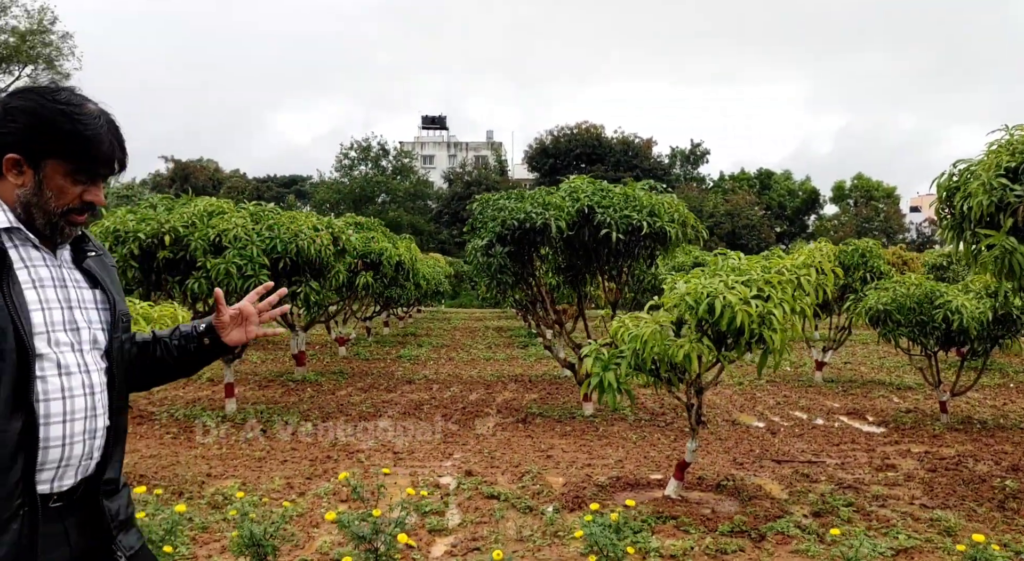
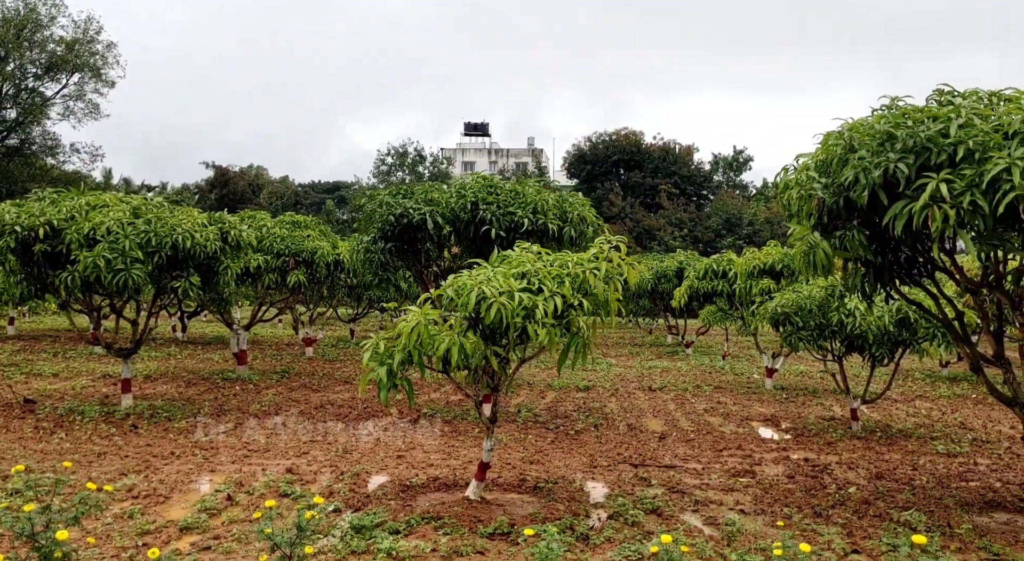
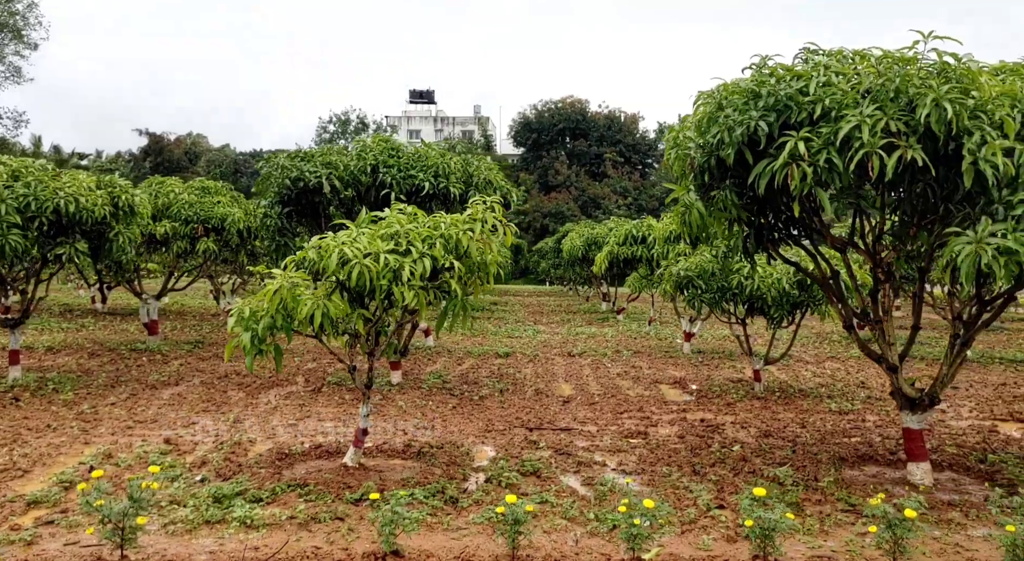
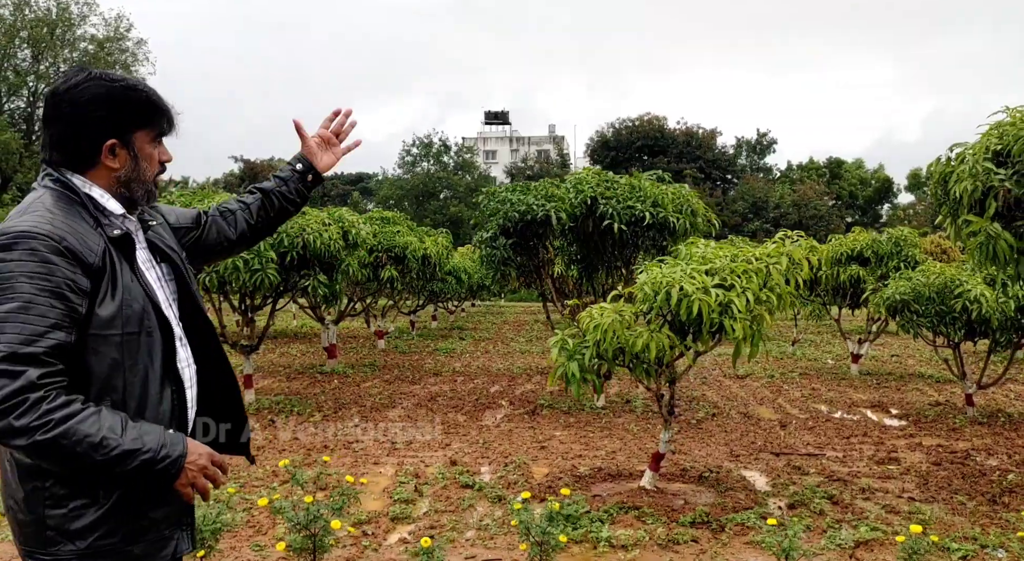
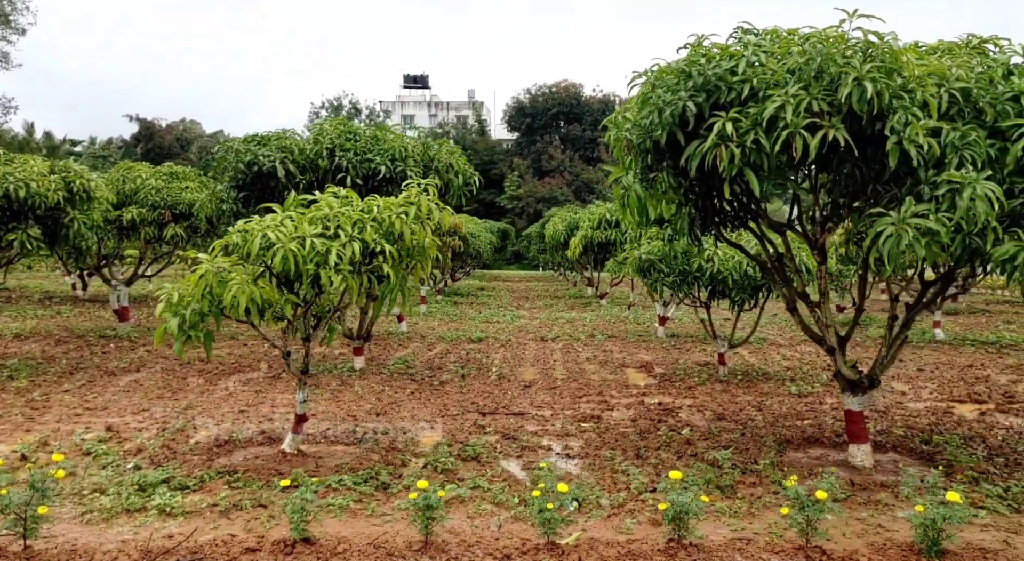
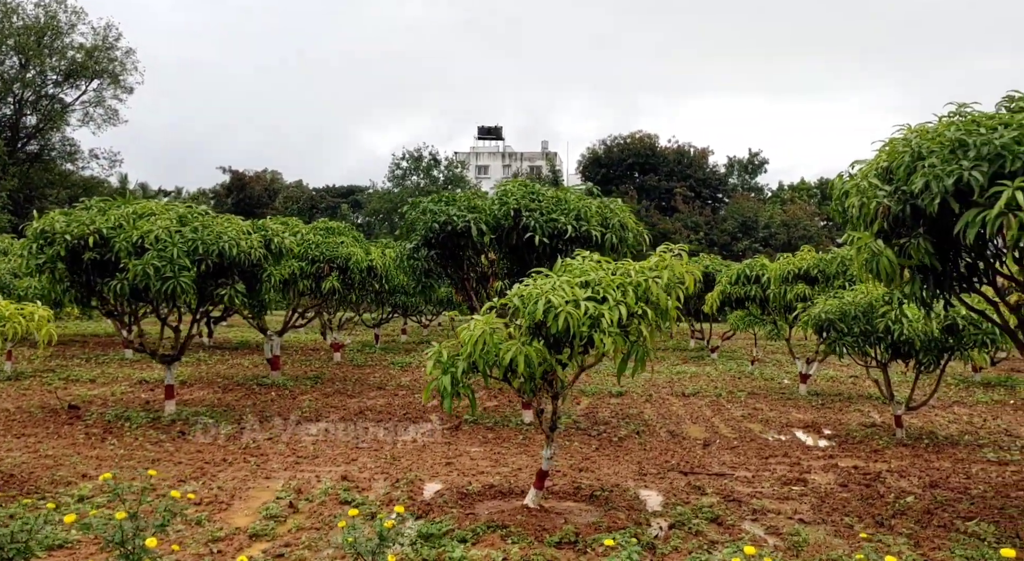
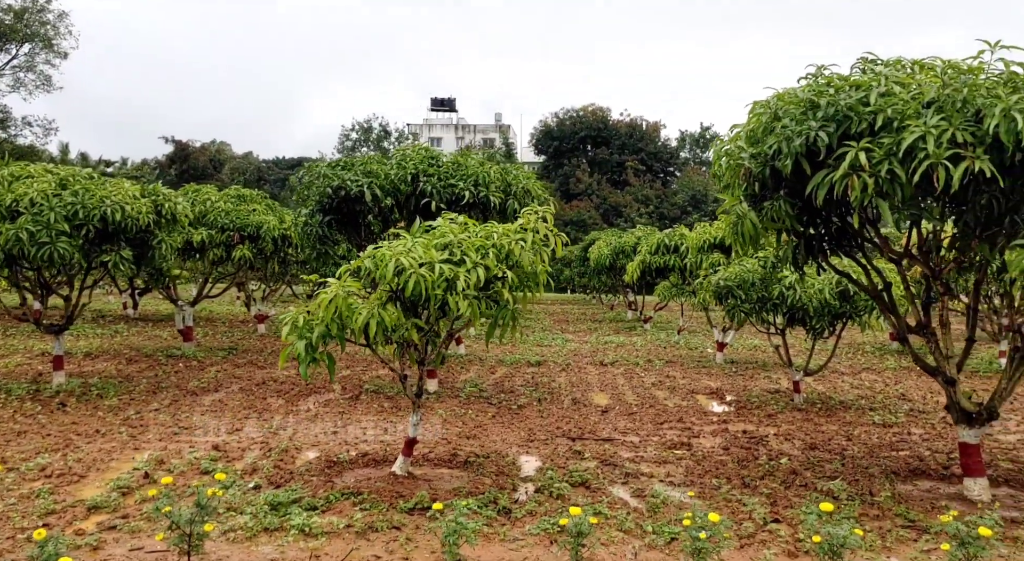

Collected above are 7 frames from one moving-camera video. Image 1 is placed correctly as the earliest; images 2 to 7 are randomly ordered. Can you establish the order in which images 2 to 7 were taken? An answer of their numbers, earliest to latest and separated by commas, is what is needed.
4, 6, 2, 7, 3, 5
